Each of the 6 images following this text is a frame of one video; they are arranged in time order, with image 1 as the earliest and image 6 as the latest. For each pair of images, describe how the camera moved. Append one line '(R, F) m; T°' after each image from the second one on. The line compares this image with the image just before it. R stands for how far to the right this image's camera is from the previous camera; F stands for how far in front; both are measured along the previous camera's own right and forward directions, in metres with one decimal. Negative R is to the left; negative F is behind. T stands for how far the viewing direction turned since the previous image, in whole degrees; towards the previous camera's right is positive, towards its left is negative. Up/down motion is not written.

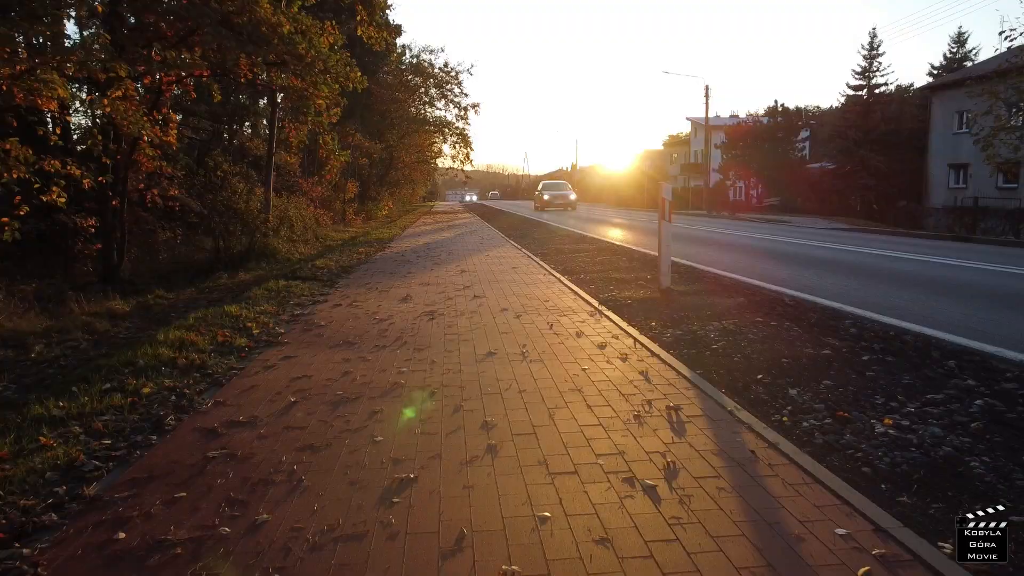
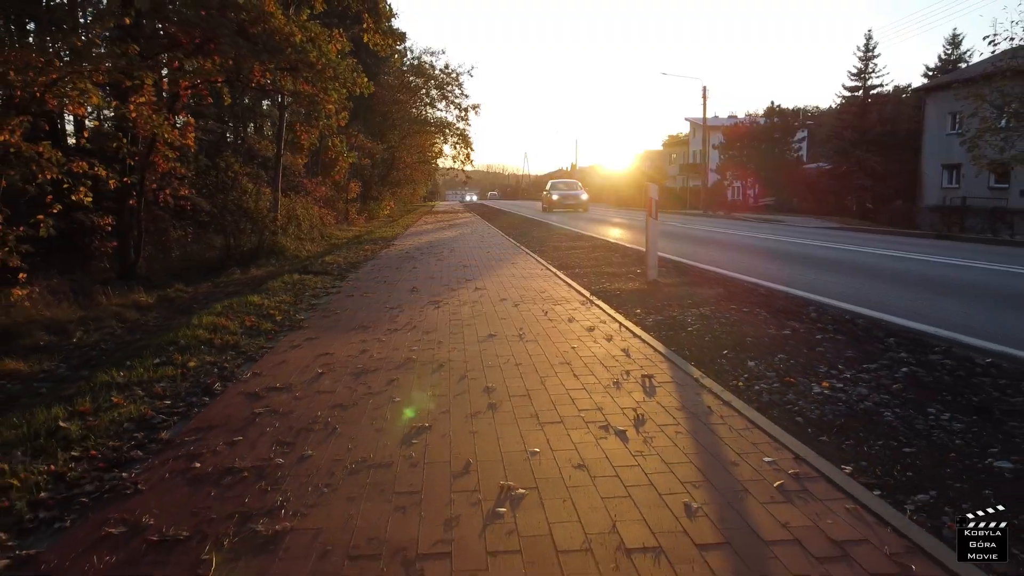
(0.0, -0.8) m; 0°
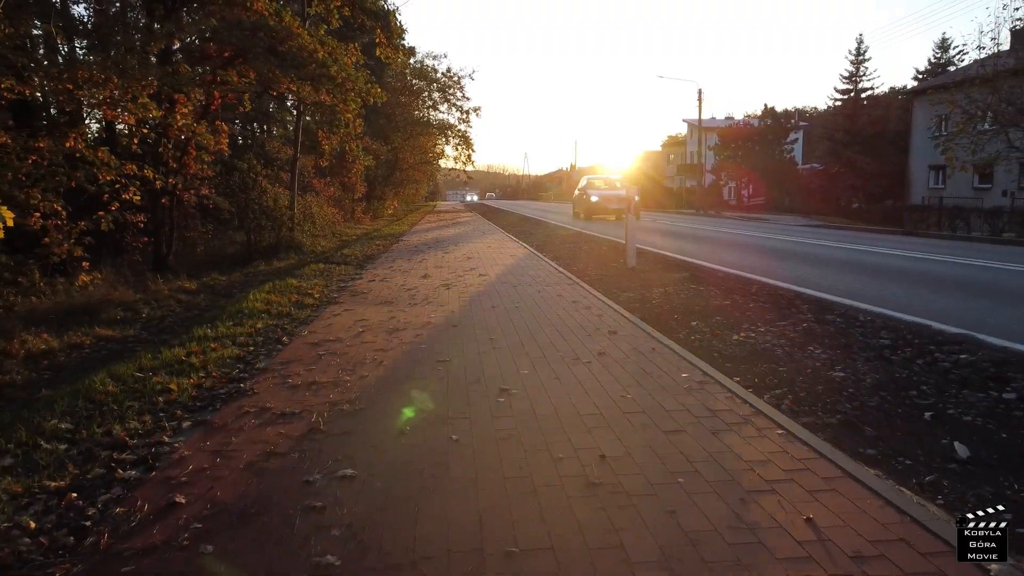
(0.0, -1.8) m; 0°
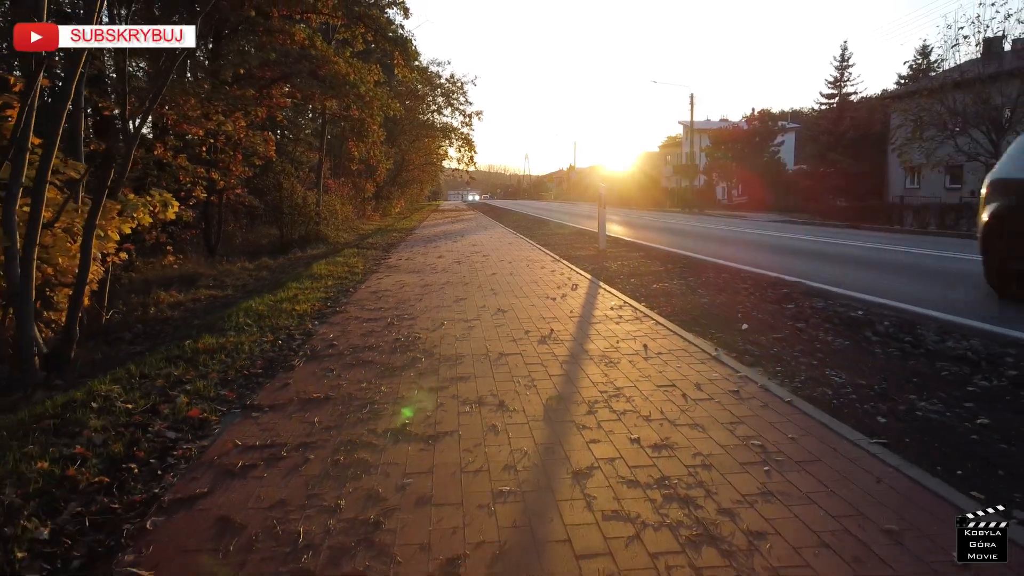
(+0.1, -3.4) m; 0°
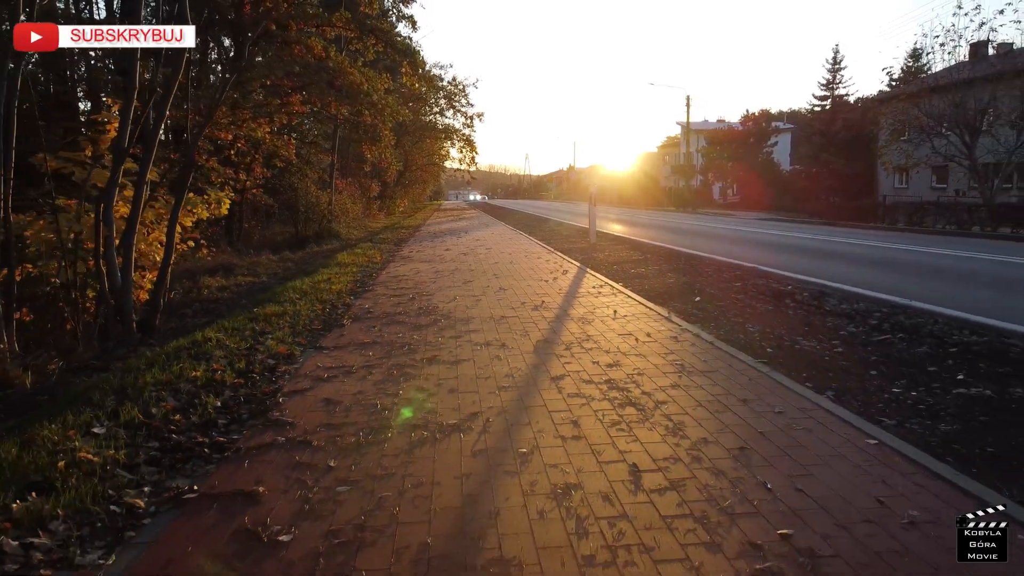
(0.0, -1.8) m; 0°
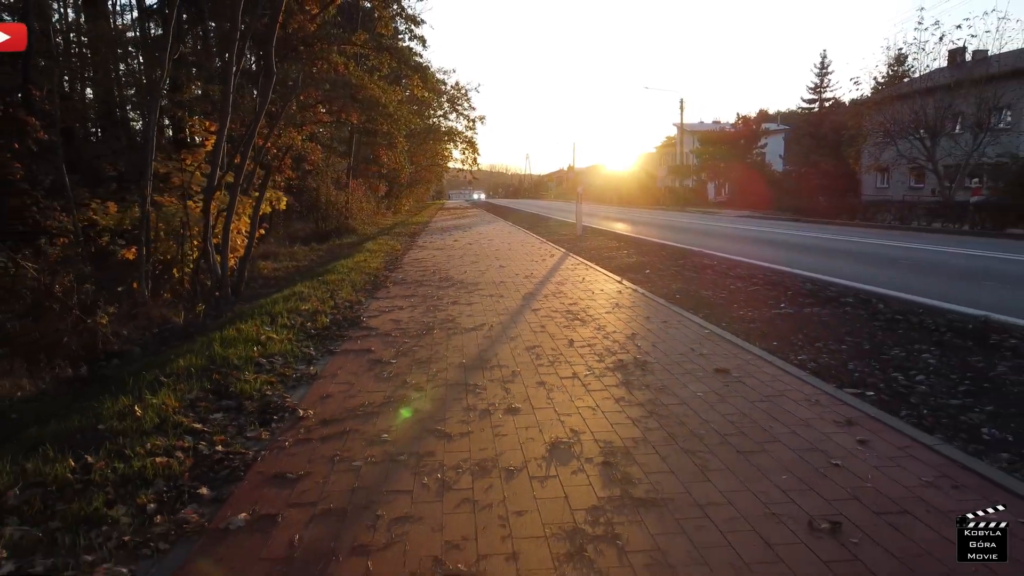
(+0.1, -3.1) m; 0°
